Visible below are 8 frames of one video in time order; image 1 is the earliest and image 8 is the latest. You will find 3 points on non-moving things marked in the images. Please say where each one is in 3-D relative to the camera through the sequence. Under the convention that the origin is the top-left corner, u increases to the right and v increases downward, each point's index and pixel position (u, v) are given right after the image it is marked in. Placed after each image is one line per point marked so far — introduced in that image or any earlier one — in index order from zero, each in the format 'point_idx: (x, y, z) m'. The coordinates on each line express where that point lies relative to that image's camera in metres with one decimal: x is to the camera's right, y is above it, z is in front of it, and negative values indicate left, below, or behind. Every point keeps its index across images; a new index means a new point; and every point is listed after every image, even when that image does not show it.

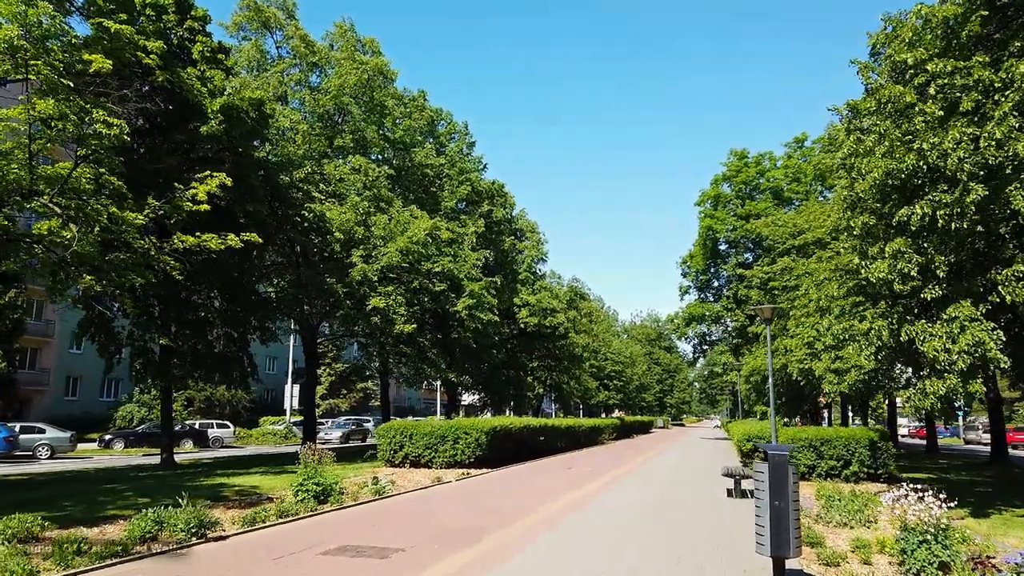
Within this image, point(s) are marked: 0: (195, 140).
0: (-8.0, +3.7, +18.6) m
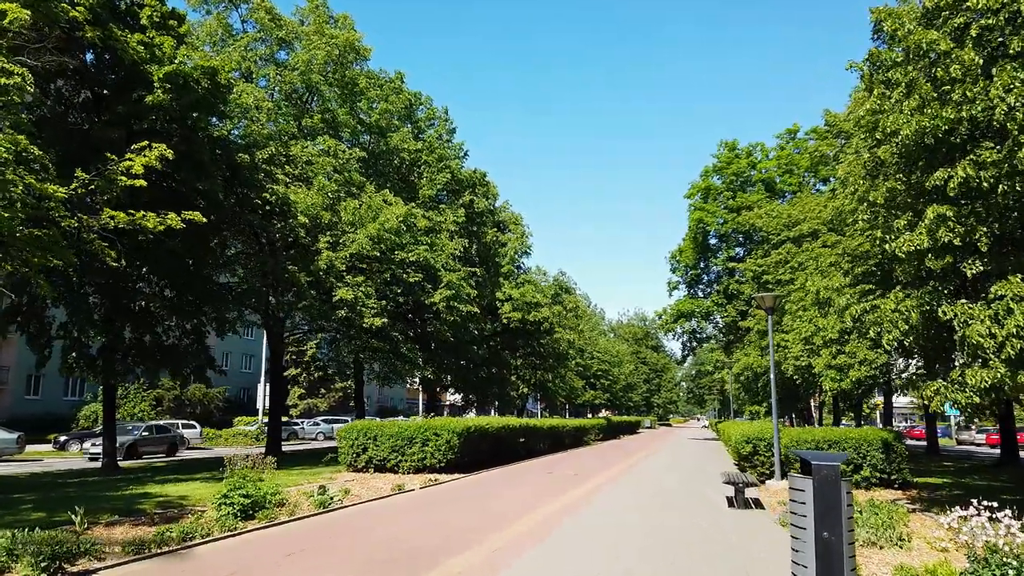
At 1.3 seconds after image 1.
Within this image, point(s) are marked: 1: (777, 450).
0: (-8.5, +4.0, +16.9) m
1: (+5.1, -3.1, +14.3) m
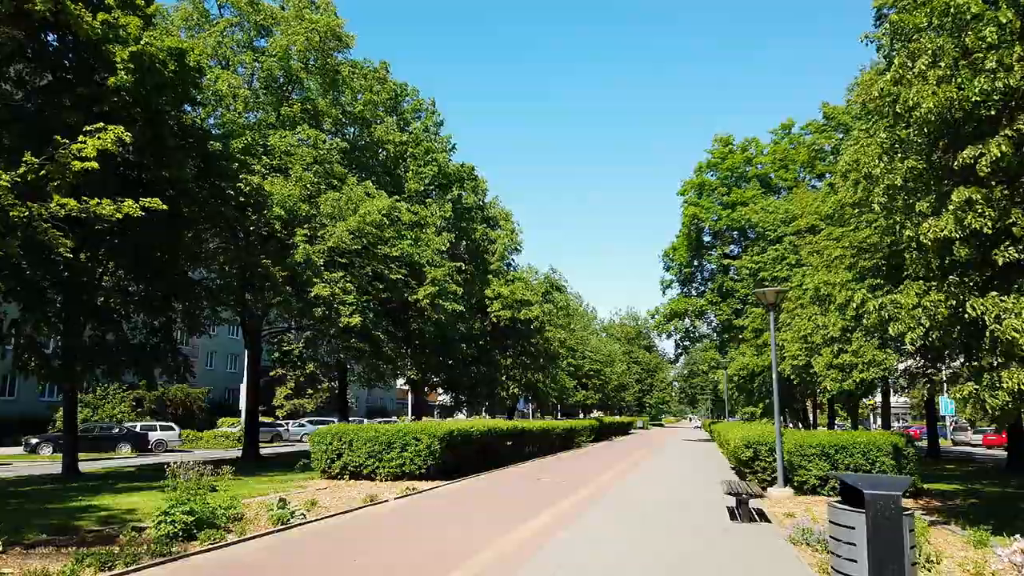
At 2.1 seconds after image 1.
0: (-8.8, +4.1, +15.8) m
1: (+4.8, -3.0, +13.3) m
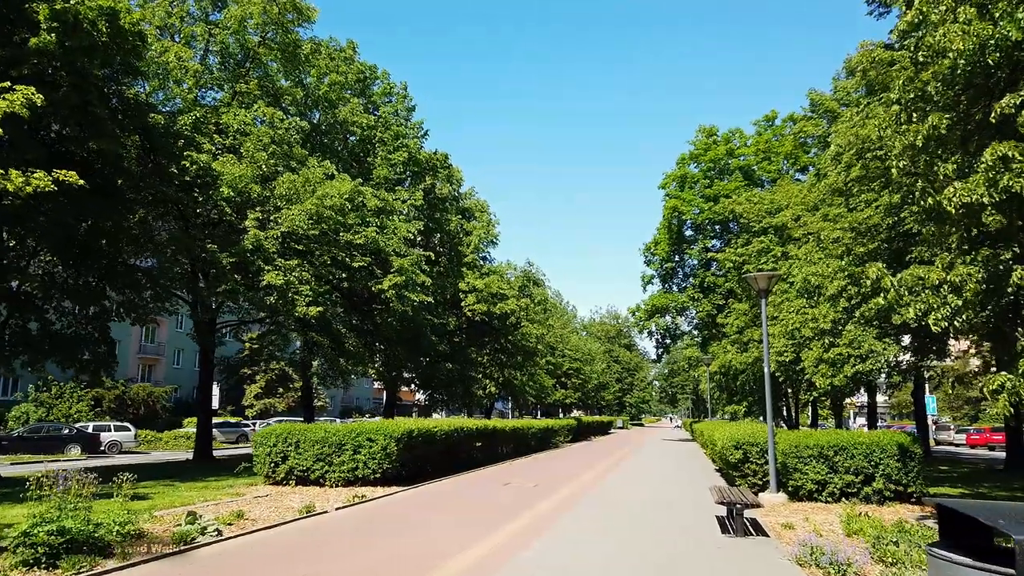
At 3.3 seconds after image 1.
0: (-9.4, +4.4, +14.2) m
1: (+4.2, -2.8, +12.0) m
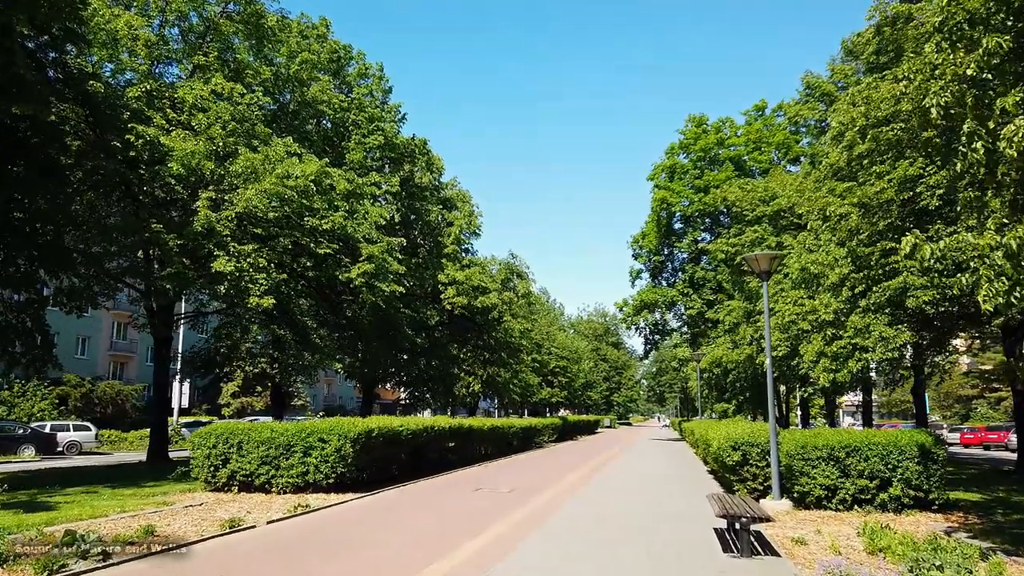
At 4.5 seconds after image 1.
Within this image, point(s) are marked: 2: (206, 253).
0: (-9.9, +4.7, +12.6) m
1: (+3.8, -2.5, +10.7) m
2: (-7.0, +0.8, +17.0) m
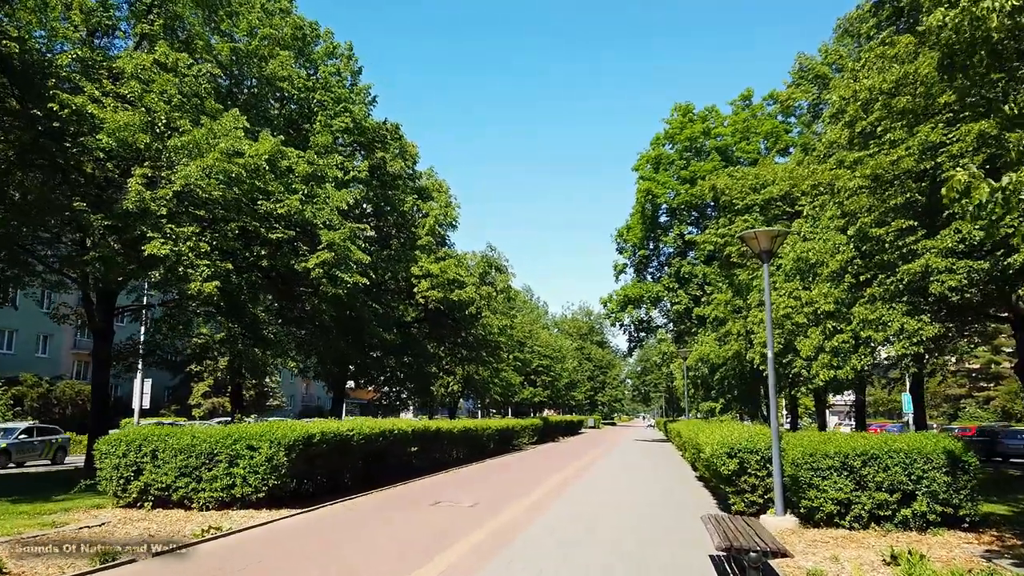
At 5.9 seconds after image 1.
0: (-10.4, +5.0, +10.8) m
1: (+3.3, -2.2, +9.1) m
2: (-7.6, +1.0, +15.3) m
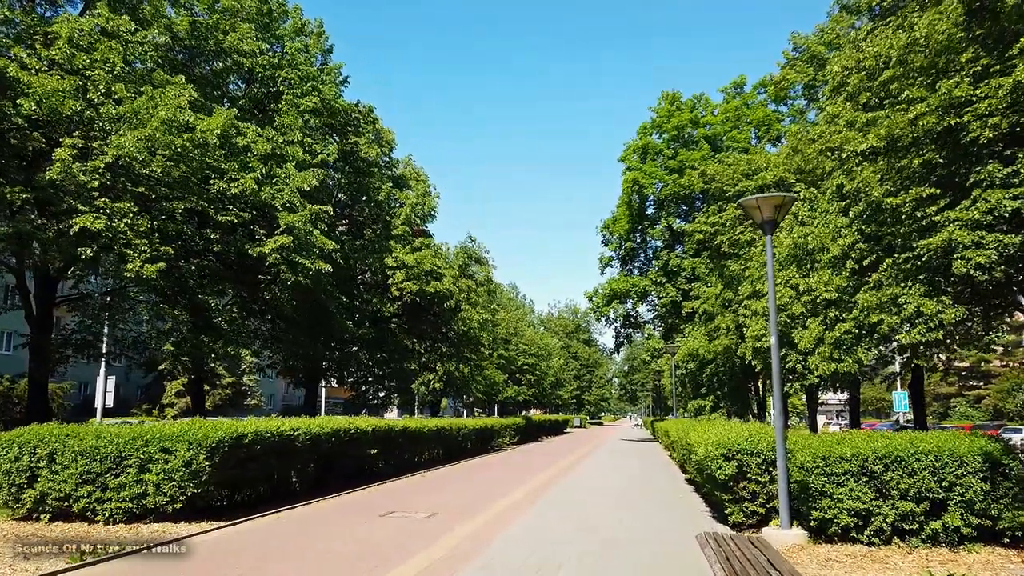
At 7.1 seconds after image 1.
0: (-10.8, +5.3, +9.2) m
1: (+2.9, -2.0, +7.8) m
2: (-8.1, +1.3, +13.8) m
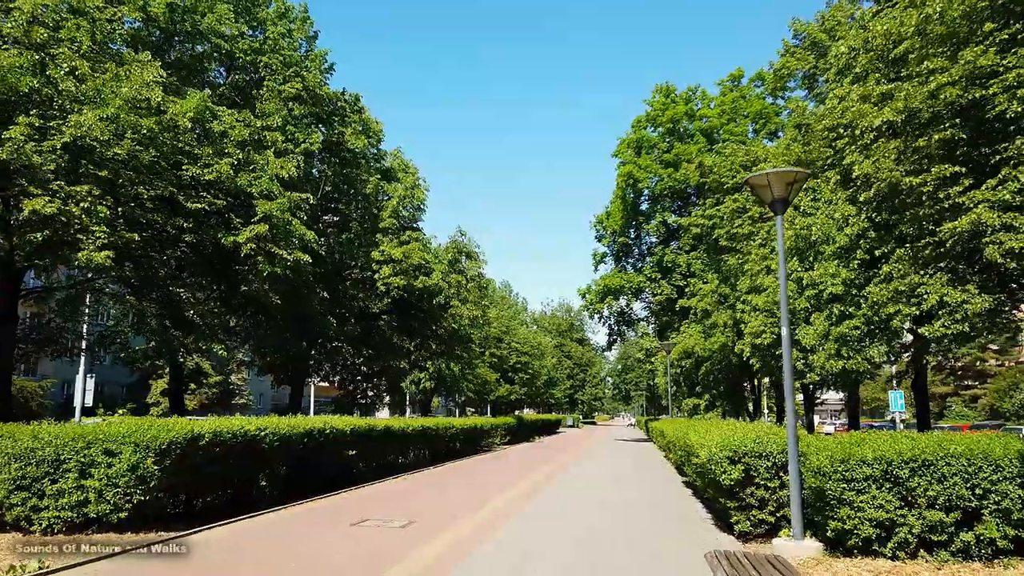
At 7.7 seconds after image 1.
0: (-11.0, +5.4, +8.3) m
1: (+2.7, -1.8, +7.0) m
2: (-8.3, +1.5, +12.9) m
